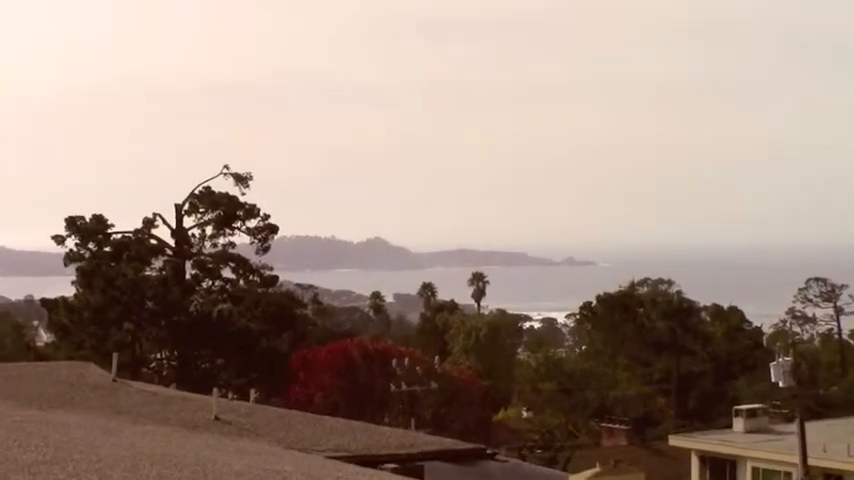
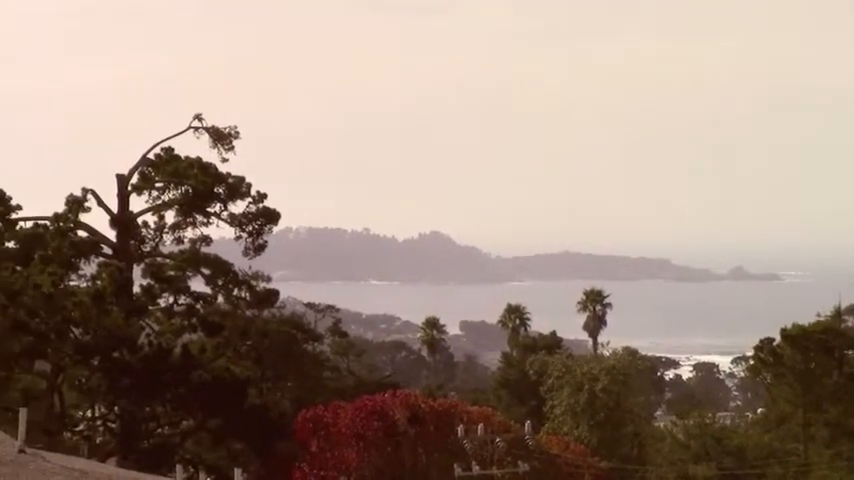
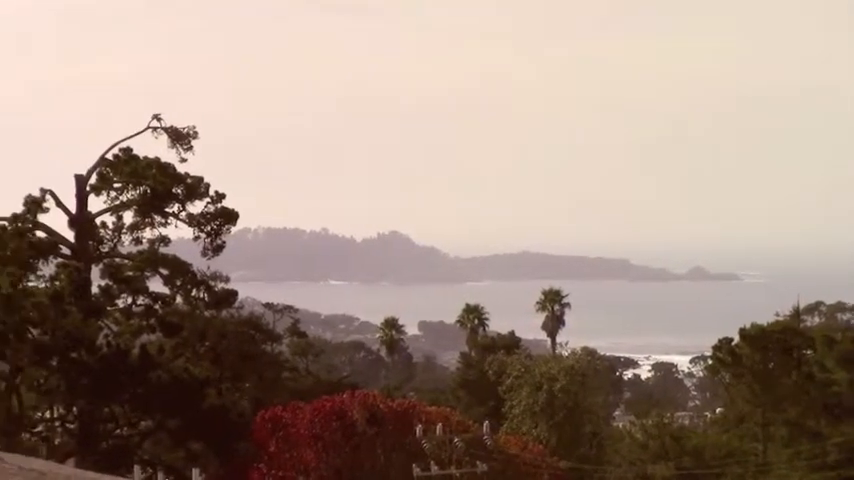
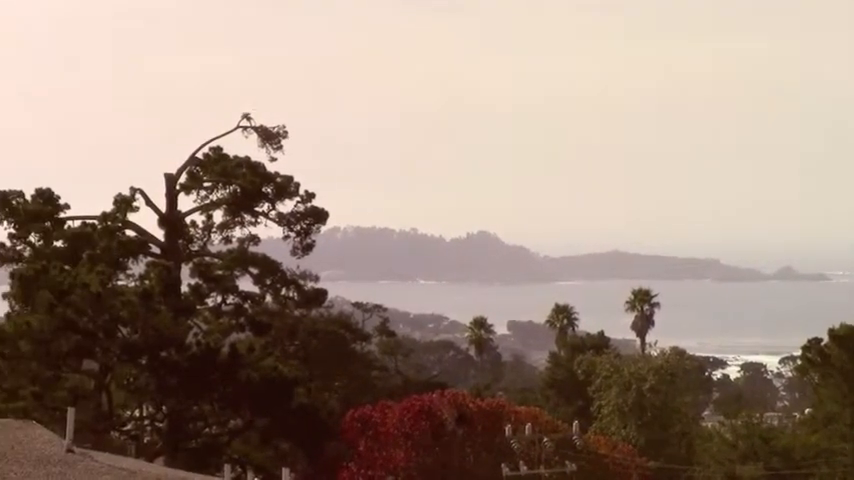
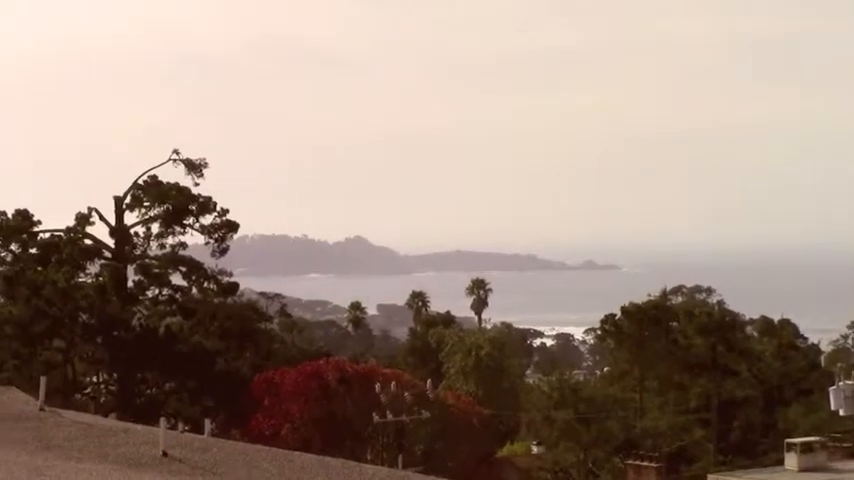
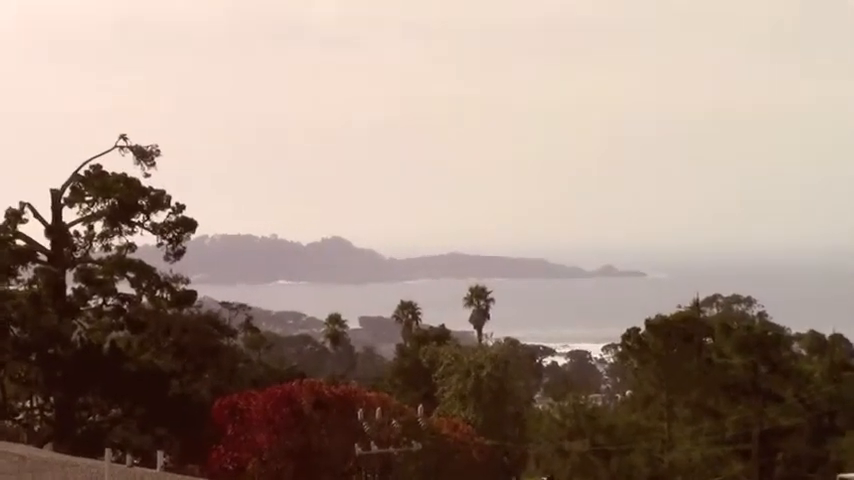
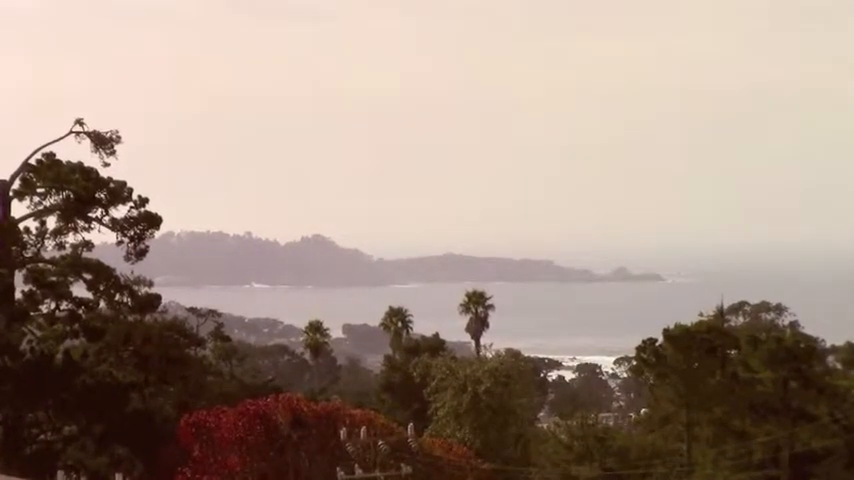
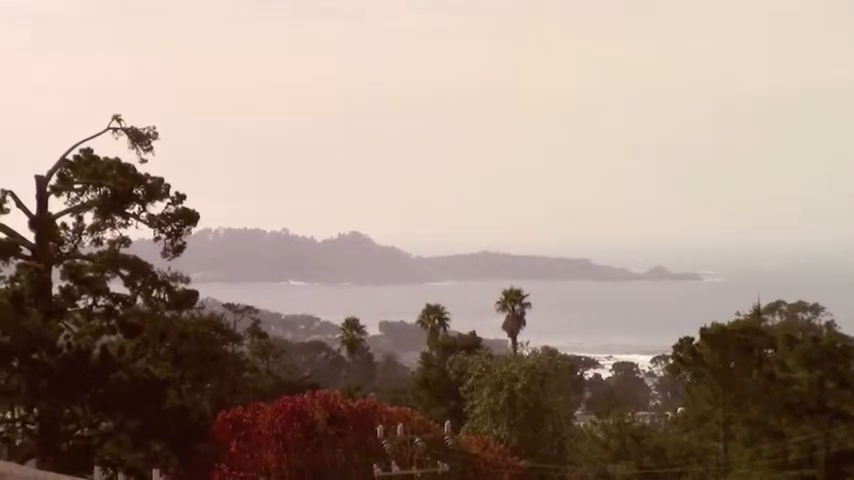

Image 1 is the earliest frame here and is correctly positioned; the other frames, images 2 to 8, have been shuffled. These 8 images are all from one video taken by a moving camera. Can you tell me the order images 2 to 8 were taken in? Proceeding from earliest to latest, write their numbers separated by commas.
5, 6, 7, 8, 3, 2, 4
